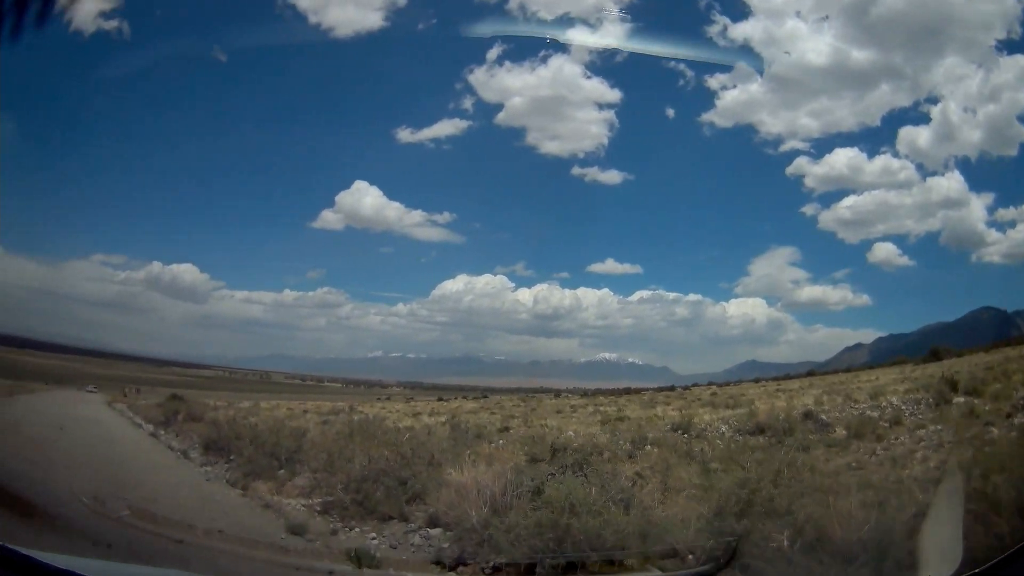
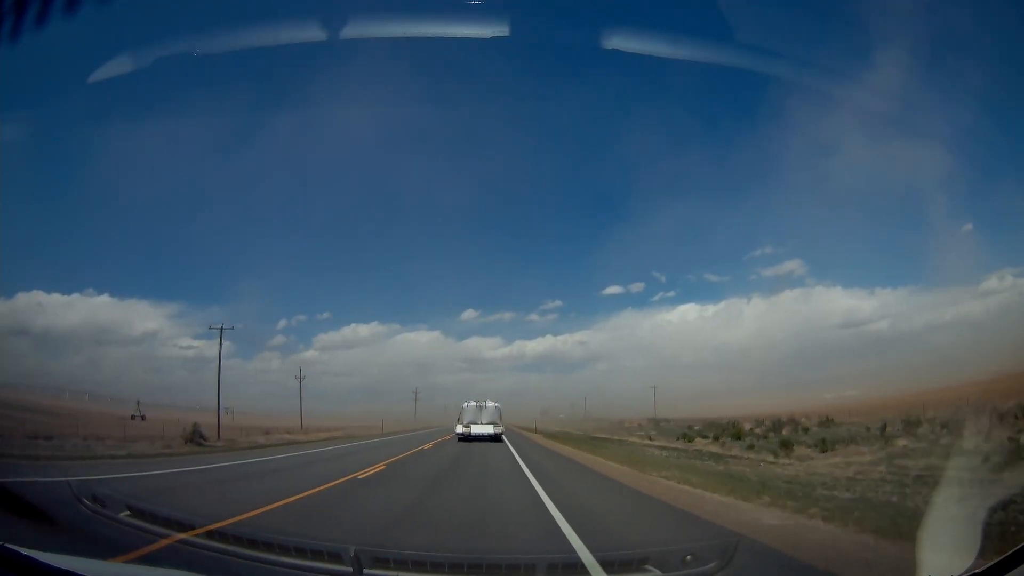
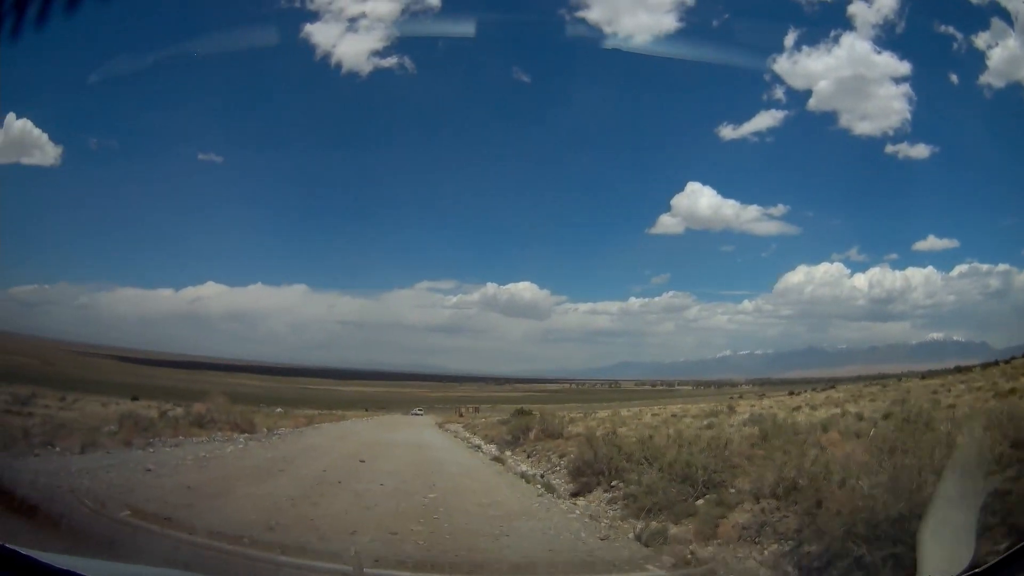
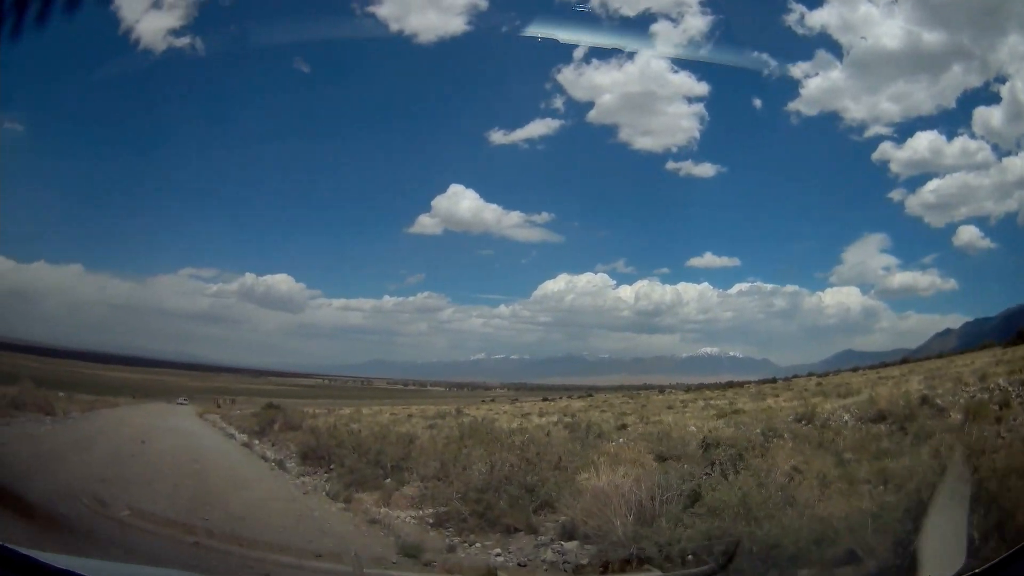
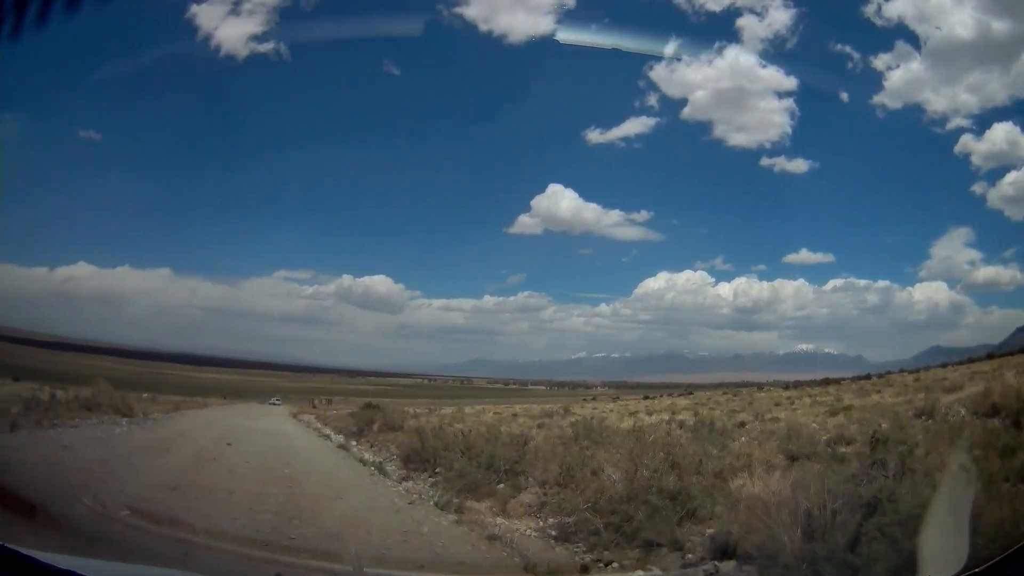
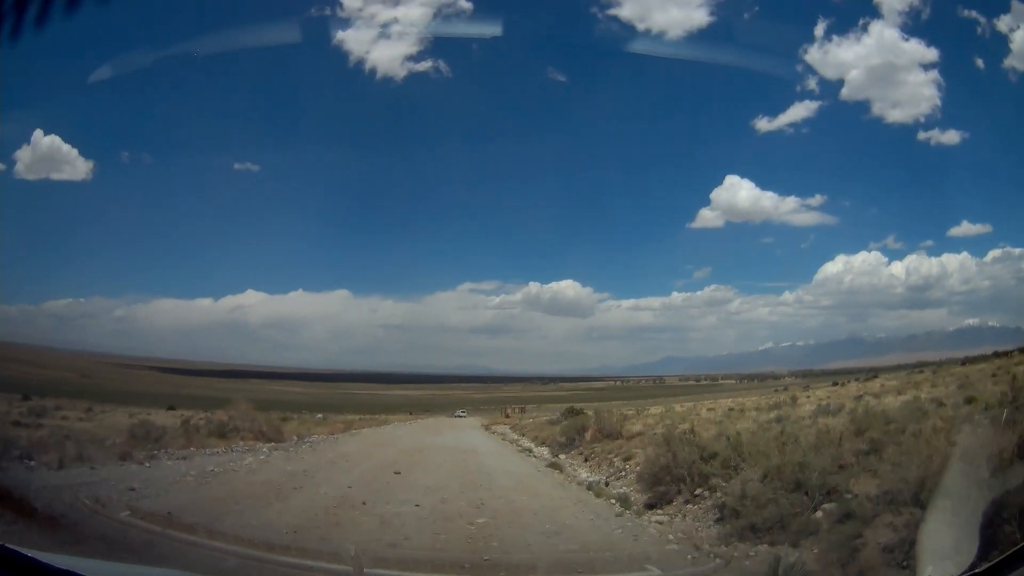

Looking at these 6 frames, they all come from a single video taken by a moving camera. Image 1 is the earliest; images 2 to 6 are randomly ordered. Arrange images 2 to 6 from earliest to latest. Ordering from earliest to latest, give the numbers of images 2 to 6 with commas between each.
4, 5, 3, 6, 2
